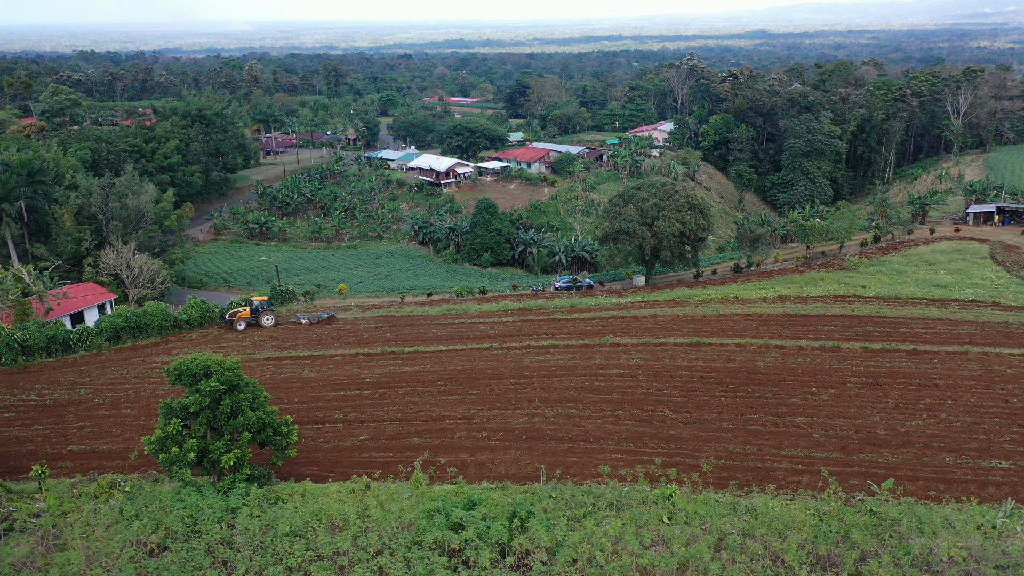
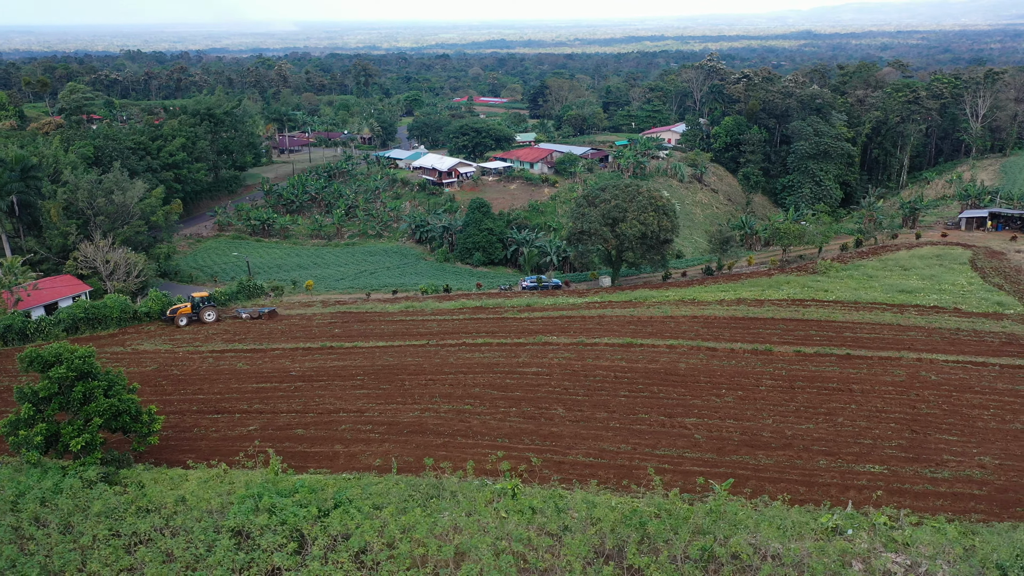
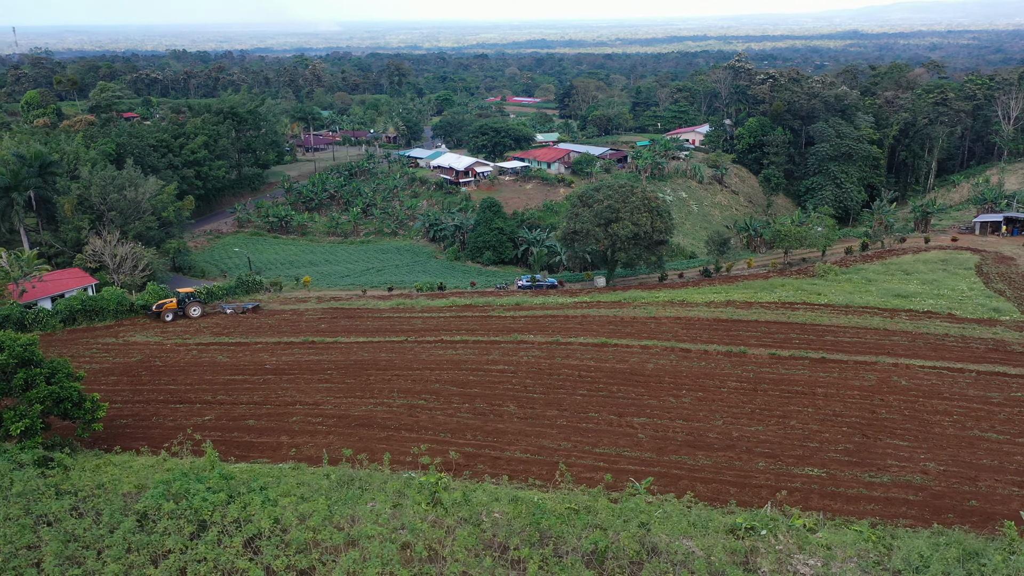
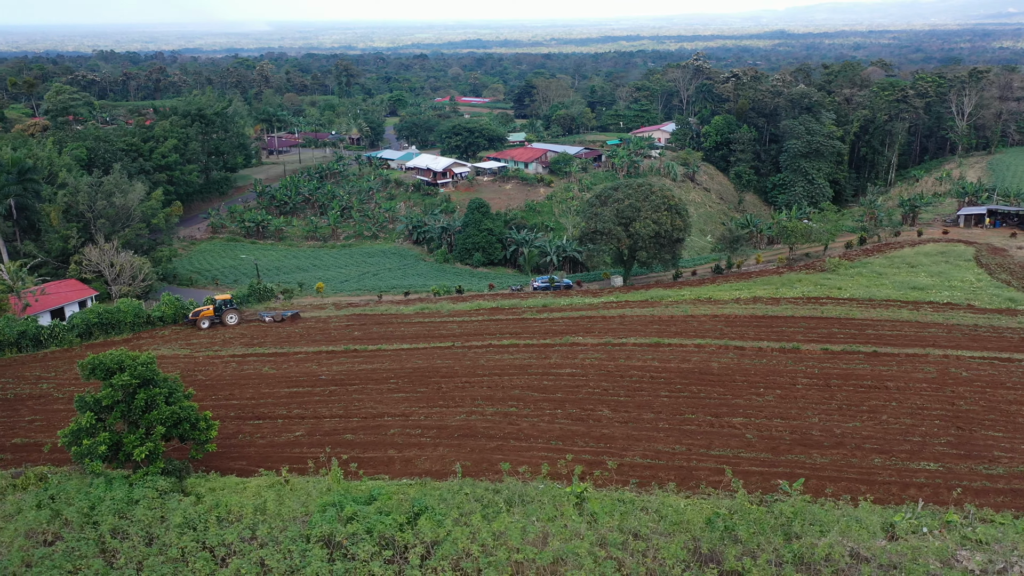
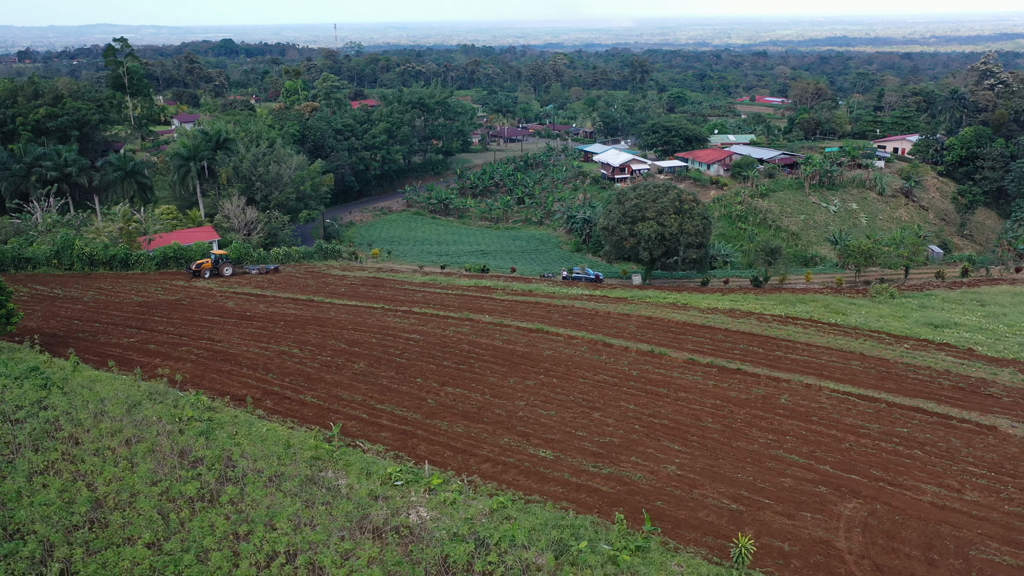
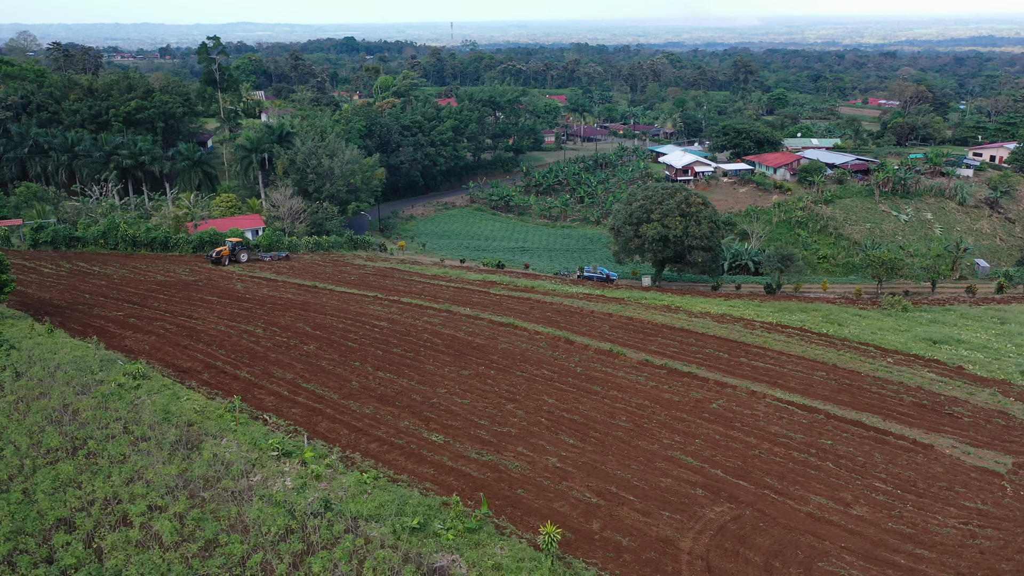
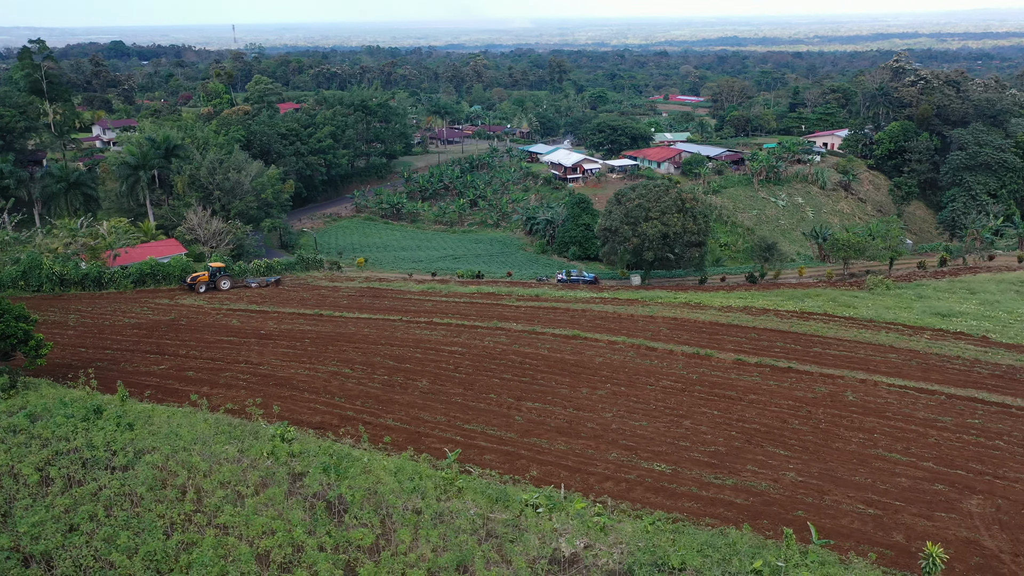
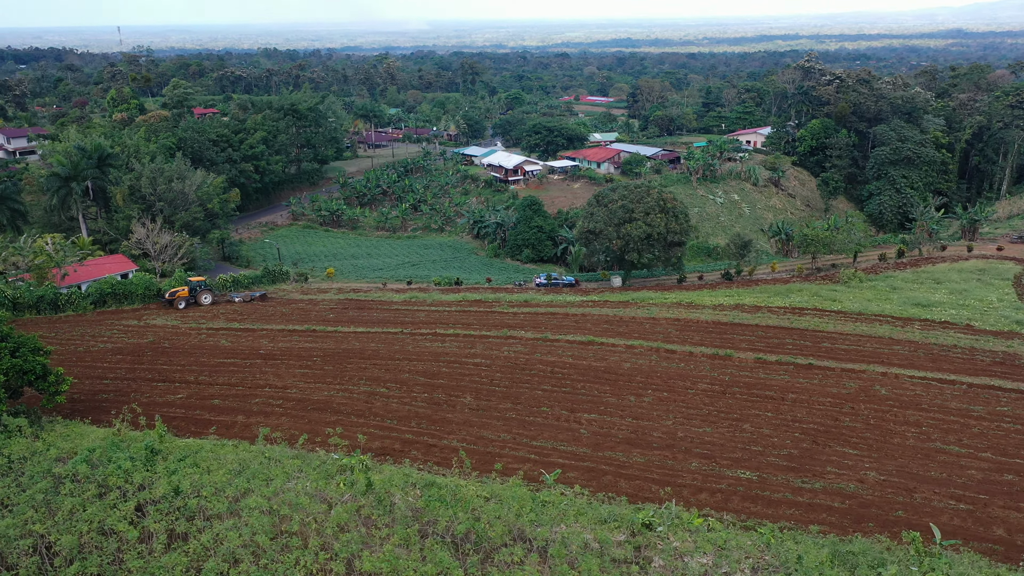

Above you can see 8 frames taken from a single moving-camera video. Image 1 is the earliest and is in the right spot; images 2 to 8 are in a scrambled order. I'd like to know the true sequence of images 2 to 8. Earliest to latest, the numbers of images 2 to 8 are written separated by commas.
4, 2, 3, 8, 7, 5, 6
